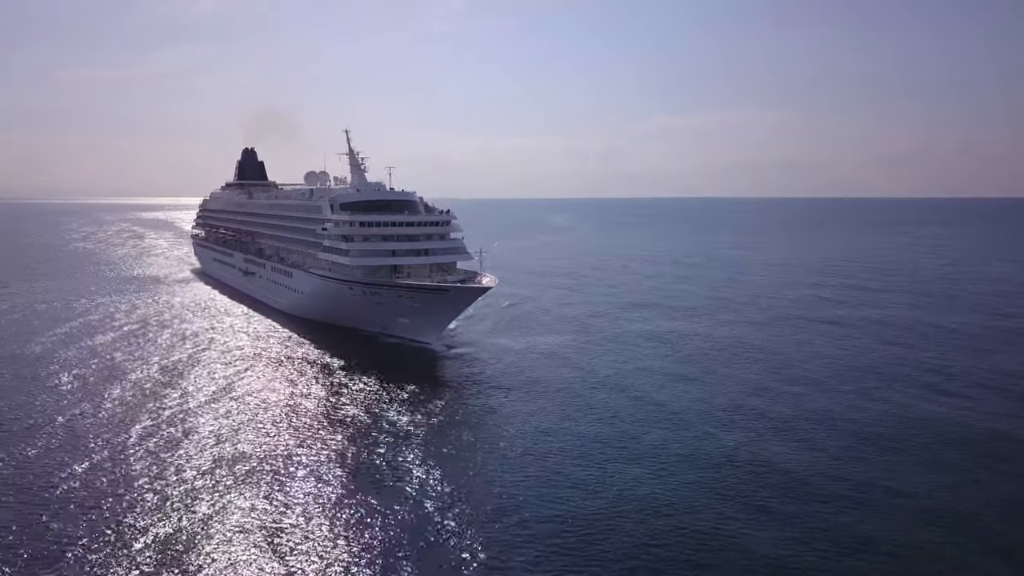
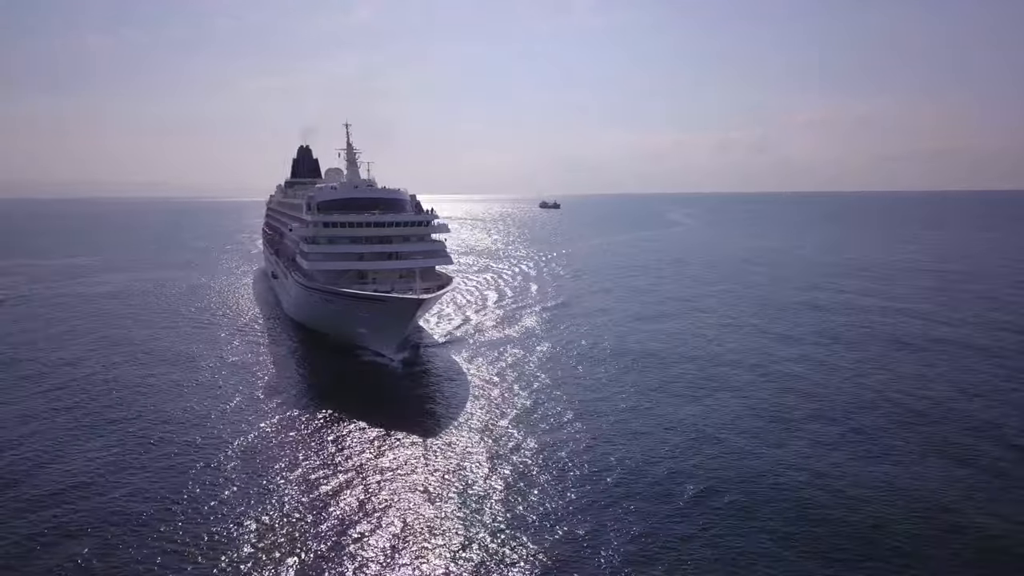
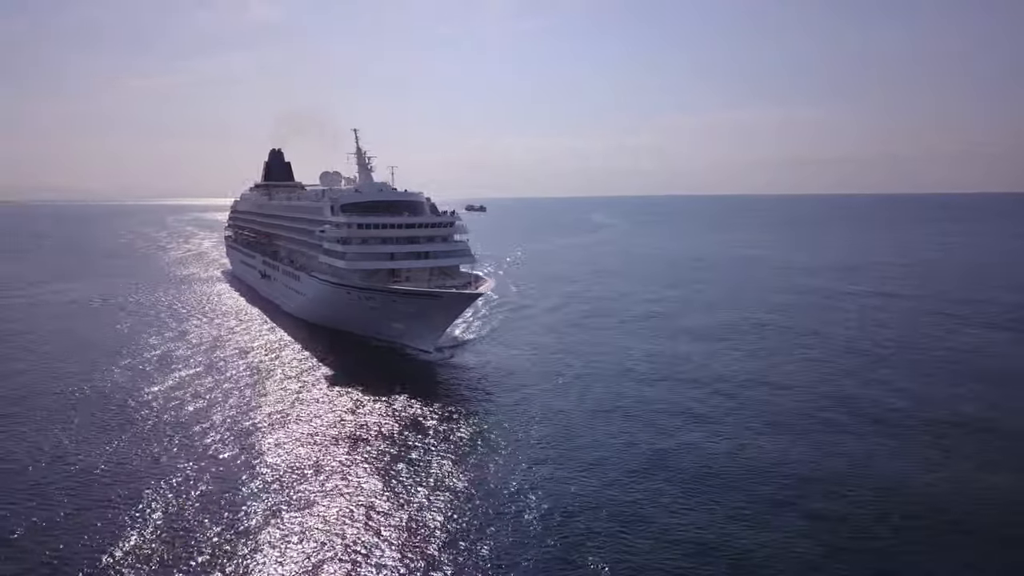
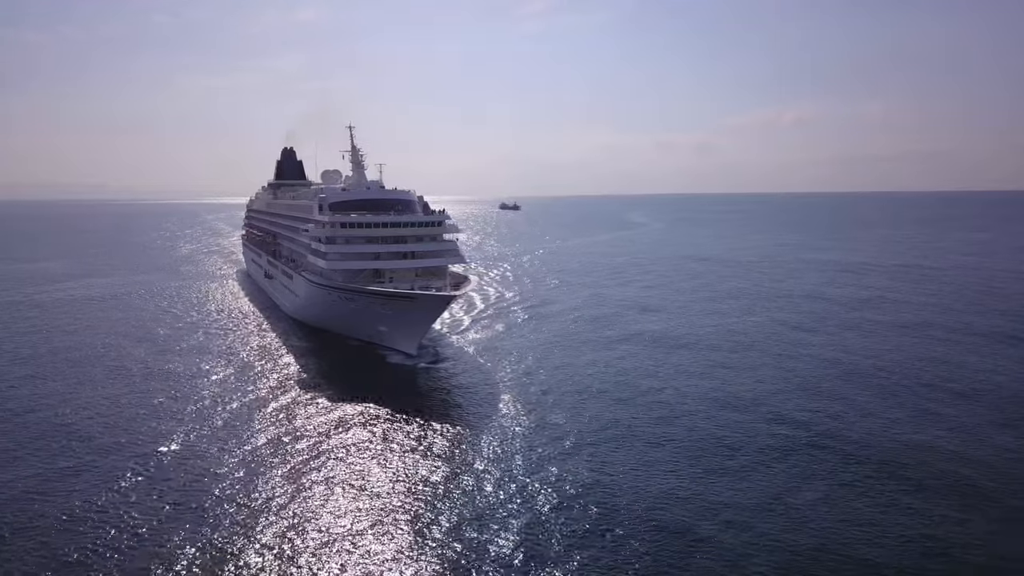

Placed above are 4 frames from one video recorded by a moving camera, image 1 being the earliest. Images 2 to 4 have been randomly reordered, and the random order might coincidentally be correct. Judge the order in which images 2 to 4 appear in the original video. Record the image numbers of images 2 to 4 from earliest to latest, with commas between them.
3, 4, 2
